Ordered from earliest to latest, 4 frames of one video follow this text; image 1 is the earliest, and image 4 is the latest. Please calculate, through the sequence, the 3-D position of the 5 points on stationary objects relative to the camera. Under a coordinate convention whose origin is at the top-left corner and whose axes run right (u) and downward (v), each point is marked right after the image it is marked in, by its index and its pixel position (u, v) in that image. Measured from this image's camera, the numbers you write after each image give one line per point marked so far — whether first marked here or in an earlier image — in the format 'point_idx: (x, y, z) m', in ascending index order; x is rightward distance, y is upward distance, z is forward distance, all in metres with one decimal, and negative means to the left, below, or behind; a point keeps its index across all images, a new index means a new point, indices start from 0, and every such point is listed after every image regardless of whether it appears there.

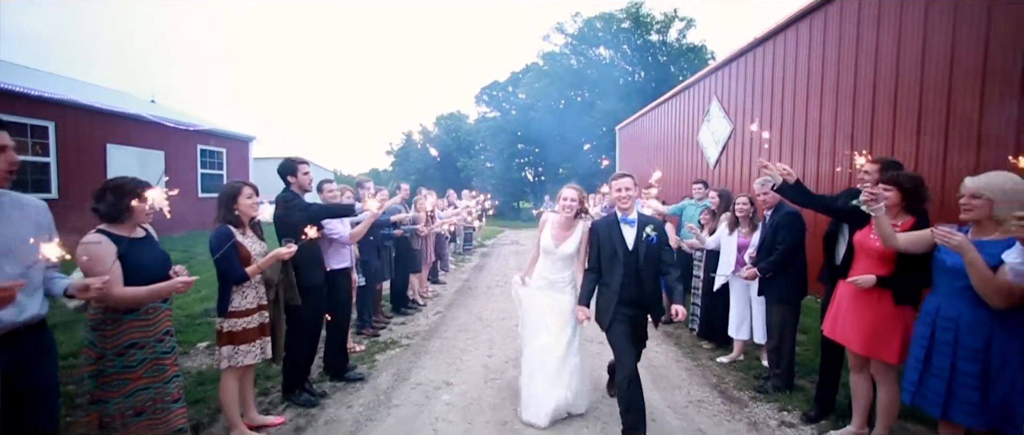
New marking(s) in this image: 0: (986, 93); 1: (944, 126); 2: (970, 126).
0: (+5.0, +1.3, +4.2) m
1: (+5.0, +1.1, +4.7) m
2: (+5.0, +0.9, +4.4) m
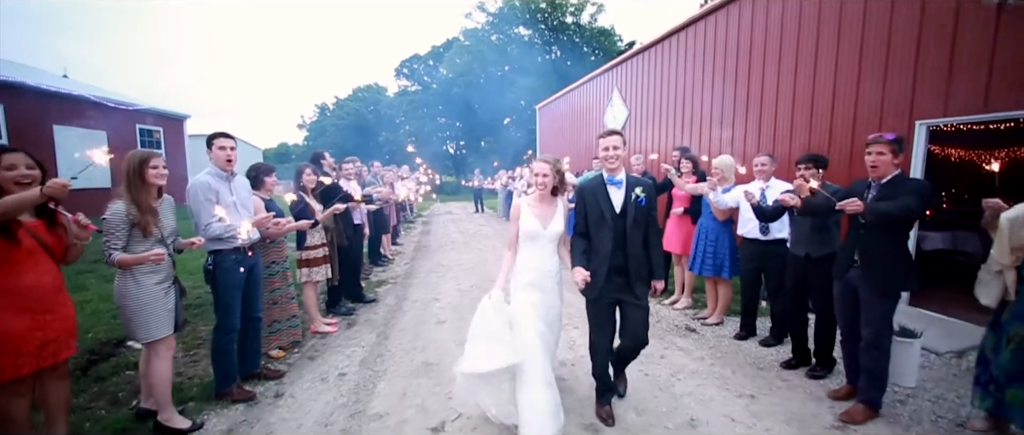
0: (+4.4, +2.0, +7.2) m
1: (+4.3, +1.8, +7.7) m
2: (+4.3, +1.6, +7.4) m
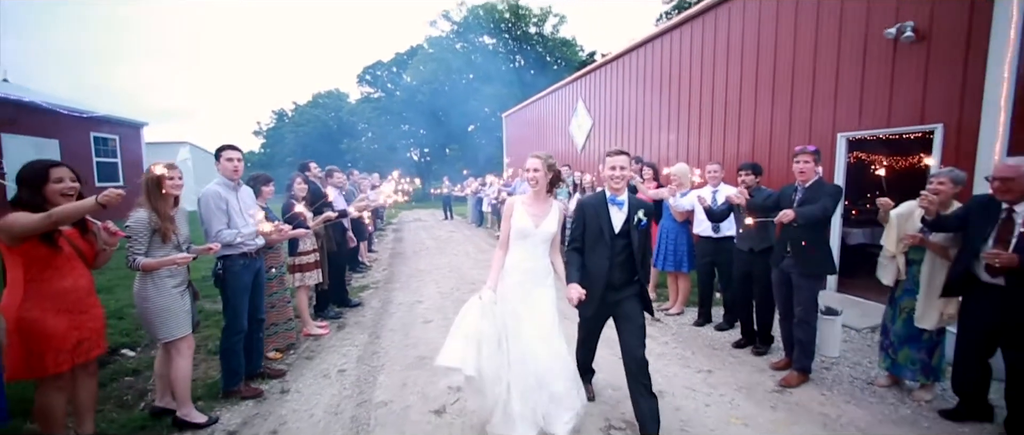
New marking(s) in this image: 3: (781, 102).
0: (+3.9, +1.9, +8.1) m
1: (+3.8, +1.8, +8.5) m
2: (+3.9, +1.6, +8.2) m
3: (+4.4, +1.9, +6.7) m
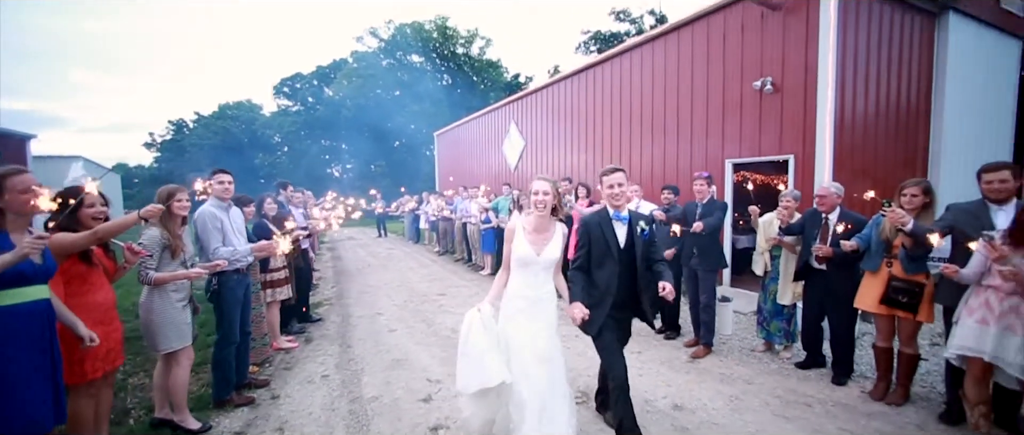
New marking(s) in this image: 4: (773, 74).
0: (+2.7, +1.7, +9.5) m
1: (+2.5, +1.5, +9.9) m
2: (+2.7, +1.3, +9.7) m
3: (+3.5, +1.7, +8.3) m
4: (+4.3, +2.4, +6.8) m
